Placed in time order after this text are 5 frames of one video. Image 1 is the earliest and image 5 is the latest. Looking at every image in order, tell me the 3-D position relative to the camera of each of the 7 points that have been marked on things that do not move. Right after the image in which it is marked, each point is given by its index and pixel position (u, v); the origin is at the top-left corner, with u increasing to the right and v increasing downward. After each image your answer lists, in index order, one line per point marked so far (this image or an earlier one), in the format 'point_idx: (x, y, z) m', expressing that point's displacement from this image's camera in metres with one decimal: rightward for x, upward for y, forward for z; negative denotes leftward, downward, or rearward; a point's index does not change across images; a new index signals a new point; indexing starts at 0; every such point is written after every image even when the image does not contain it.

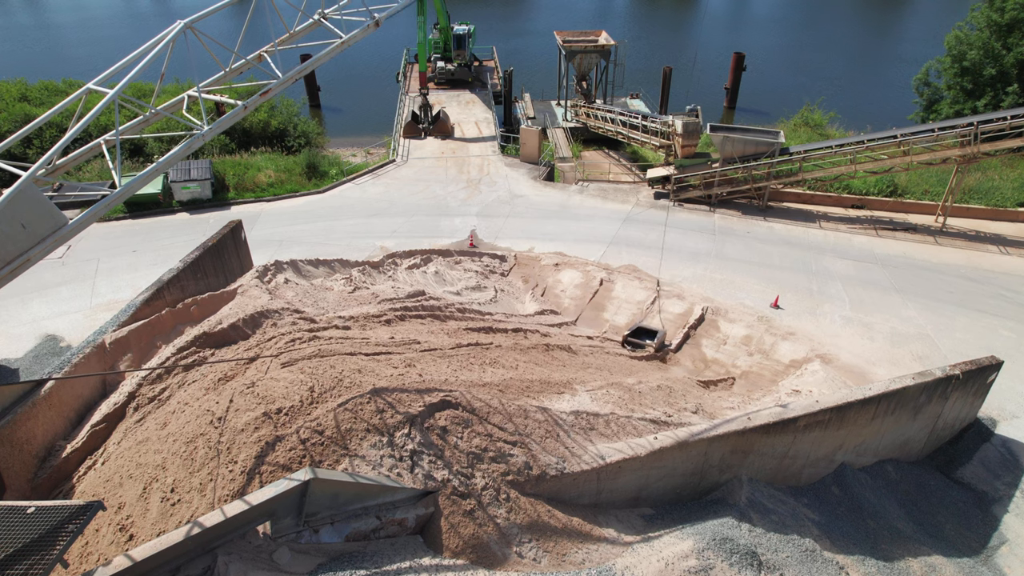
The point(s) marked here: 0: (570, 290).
0: (+1.2, -0.2, +14.0) m
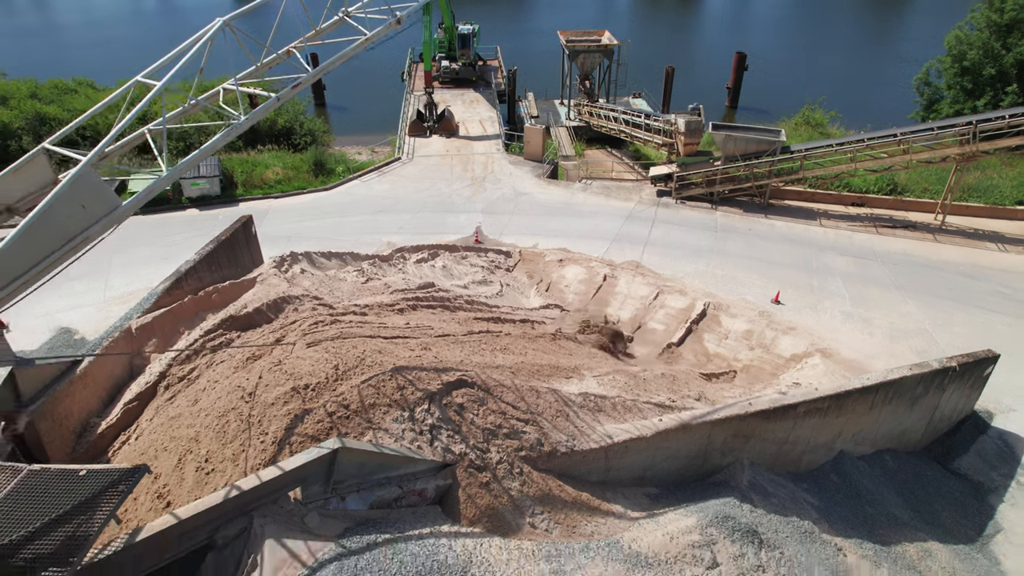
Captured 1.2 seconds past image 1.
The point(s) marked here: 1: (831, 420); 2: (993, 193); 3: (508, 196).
0: (+1.3, -0.1, +14.3) m
1: (+4.3, -1.8, +9.2) m
2: (+13.0, +2.4, +18.2) m
3: (-0.1, +2.5, +19.3) m
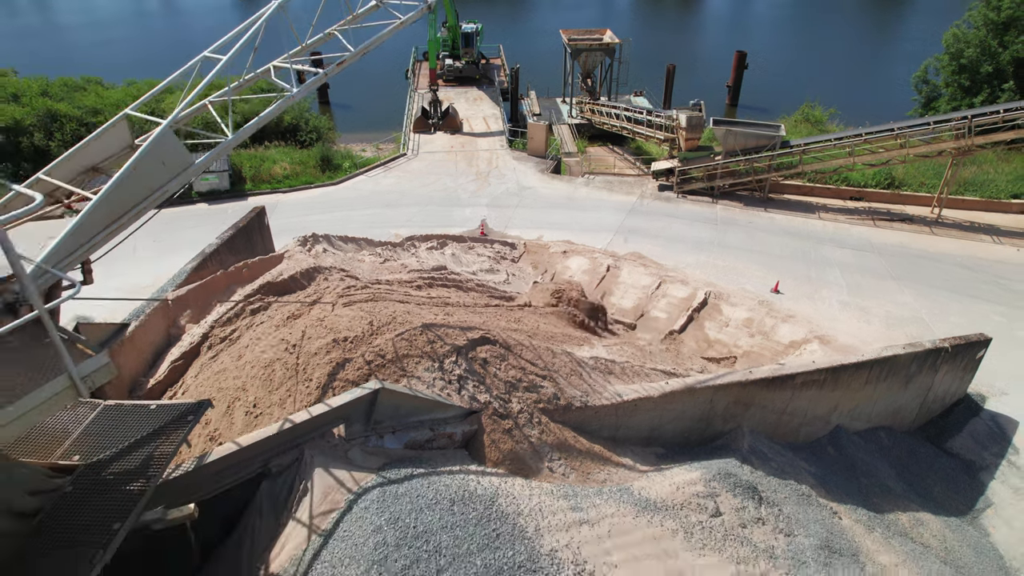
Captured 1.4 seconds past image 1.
0: (+1.5, +0.2, +14.7) m
1: (+4.5, -1.5, +9.6) m
2: (+13.2, +2.7, +18.6) m
3: (0.0, +2.8, +19.8) m
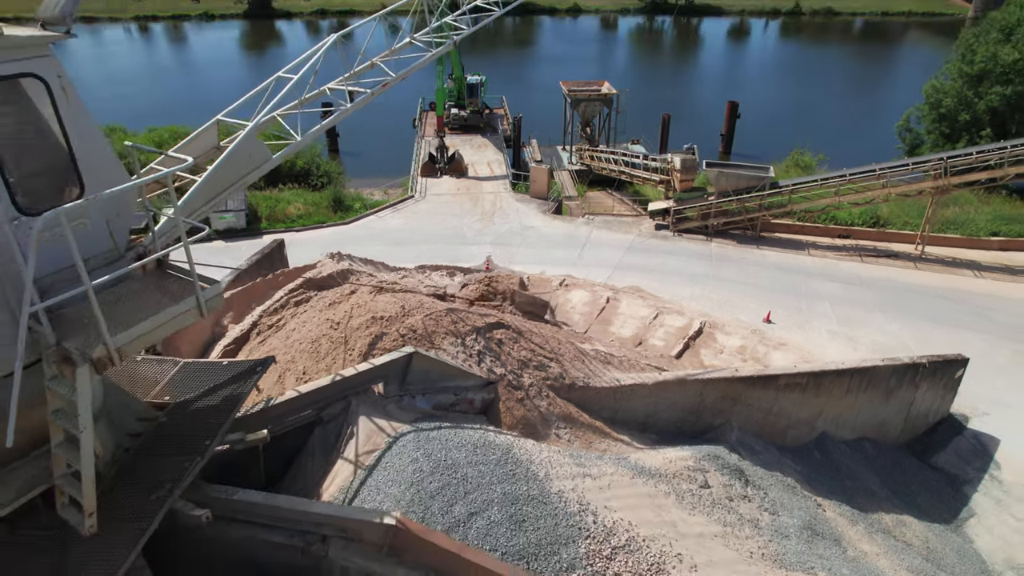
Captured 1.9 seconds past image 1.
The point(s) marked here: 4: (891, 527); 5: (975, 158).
0: (+1.6, -0.4, +15.6) m
1: (+4.6, -1.7, +10.4) m
2: (+13.3, +1.8, +19.7) m
3: (+0.1, +1.8, +20.8) m
4: (+5.5, -3.4, +9.8) m
5: (+11.8, +3.3, +17.2) m
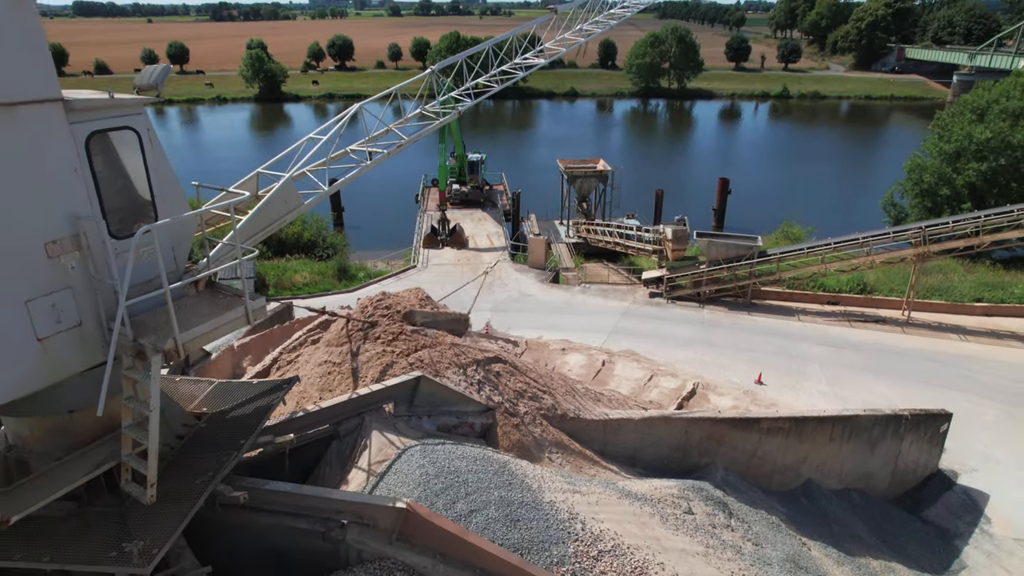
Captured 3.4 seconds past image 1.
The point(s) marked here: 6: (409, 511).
0: (+1.5, -1.8, +16.3) m
1: (+4.5, -2.5, +10.9) m
2: (+13.2, -0.1, +20.5) m
3: (+0.1, -0.2, +21.7) m
4: (+5.4, -4.2, +10.1) m
5: (+11.7, +1.7, +18.3) m
6: (-0.8, -1.7, +5.1) m
